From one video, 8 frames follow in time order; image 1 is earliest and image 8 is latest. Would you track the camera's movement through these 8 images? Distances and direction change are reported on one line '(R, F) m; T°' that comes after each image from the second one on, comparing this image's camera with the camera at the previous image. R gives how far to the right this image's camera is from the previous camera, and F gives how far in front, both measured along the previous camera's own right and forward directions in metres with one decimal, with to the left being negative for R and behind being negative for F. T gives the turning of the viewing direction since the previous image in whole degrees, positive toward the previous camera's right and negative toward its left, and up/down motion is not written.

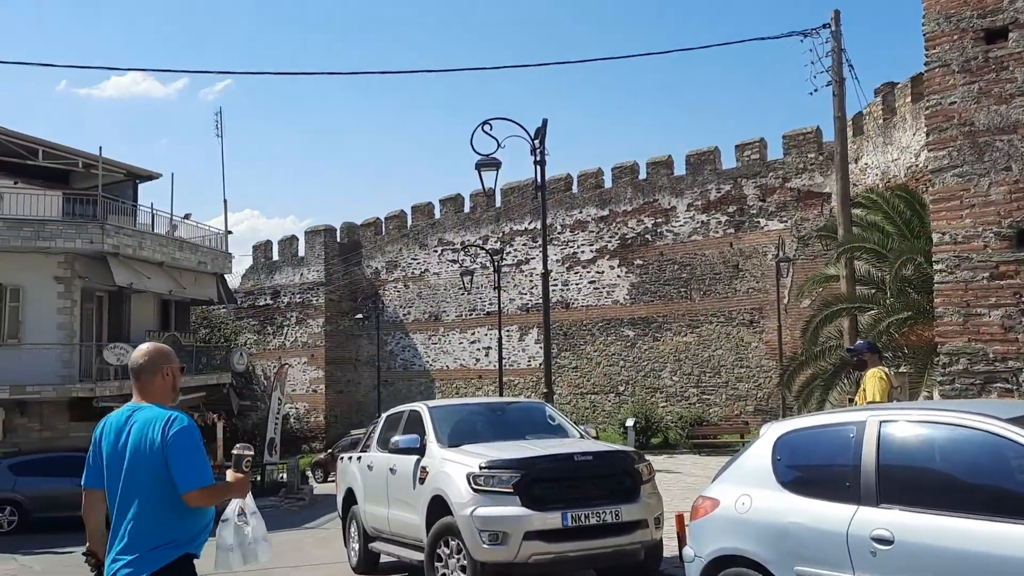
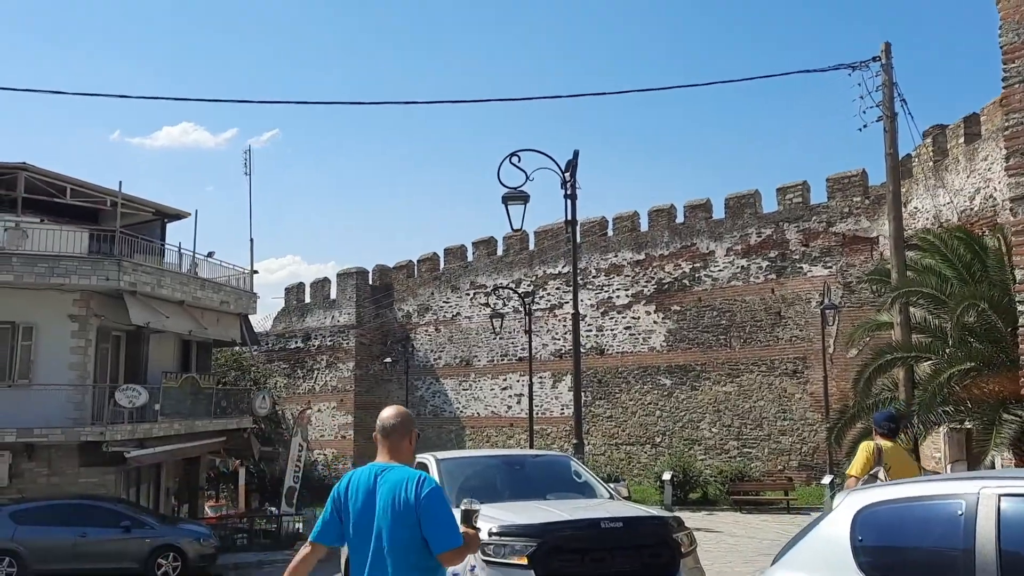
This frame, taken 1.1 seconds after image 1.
(+0.1, +0.7) m; -2°
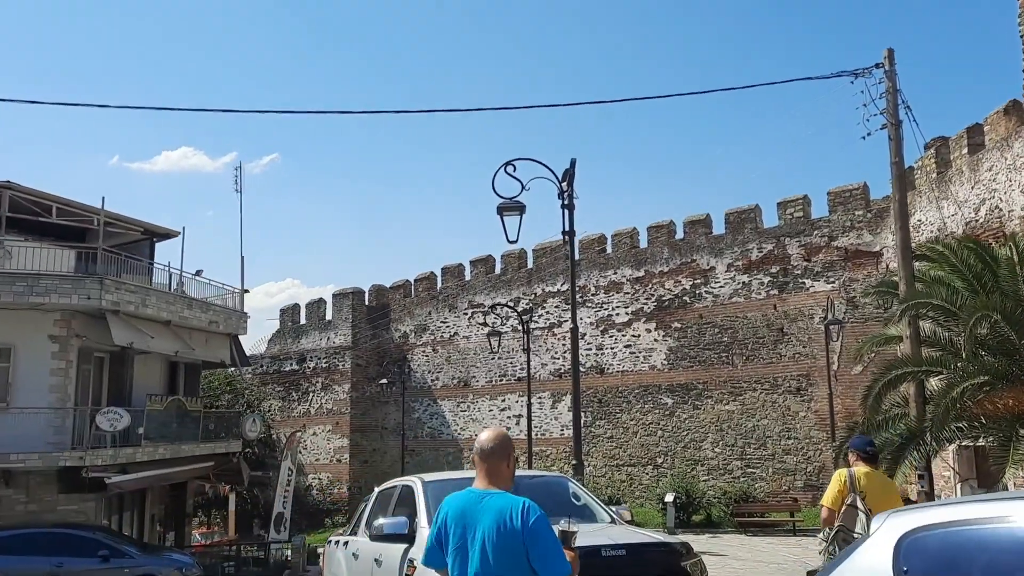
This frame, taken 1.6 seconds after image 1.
(+0.1, +0.4) m; 0°
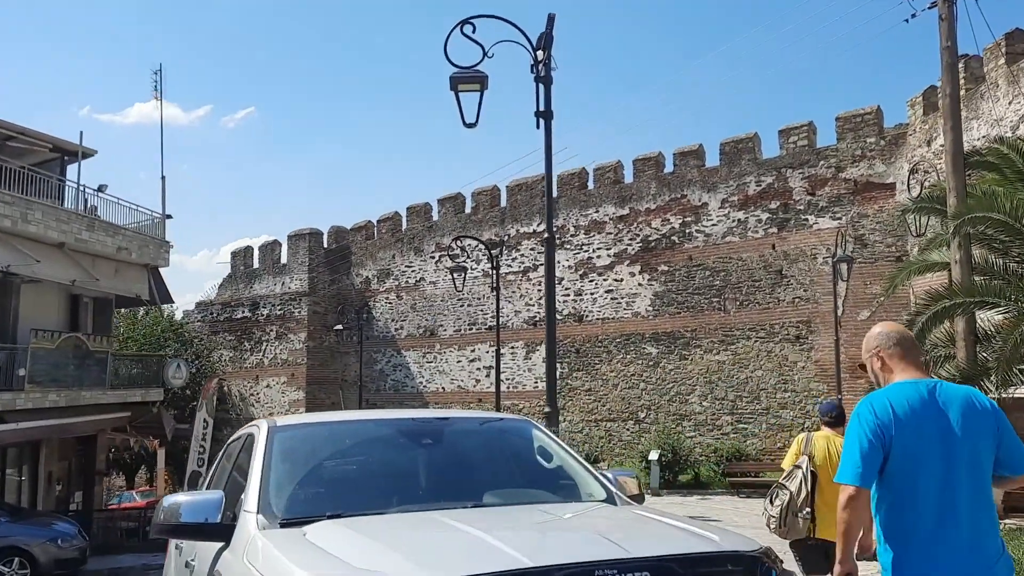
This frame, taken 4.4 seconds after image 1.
(+0.2, +2.3) m; +2°
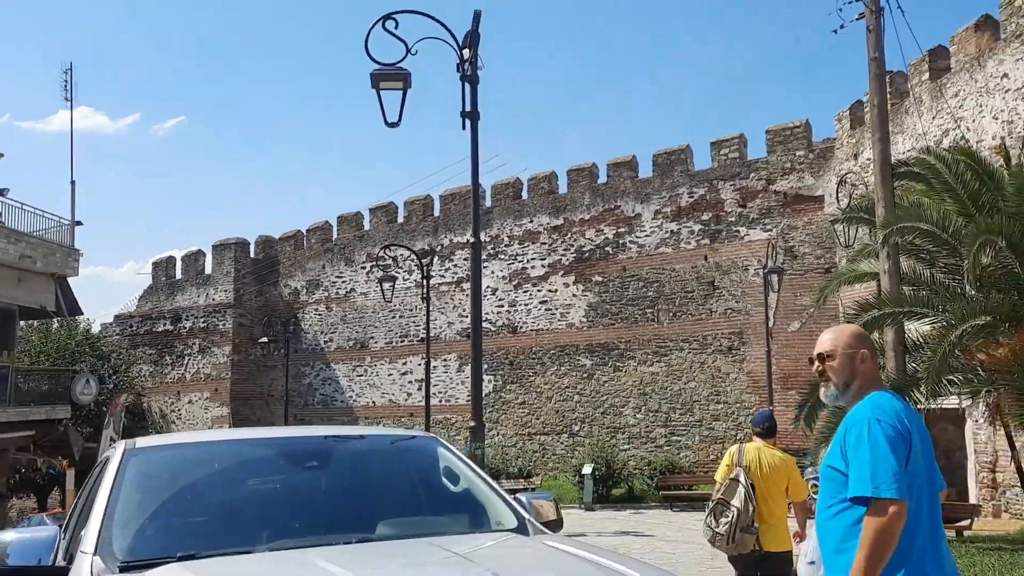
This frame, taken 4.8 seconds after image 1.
(+0.1, +0.4) m; +4°
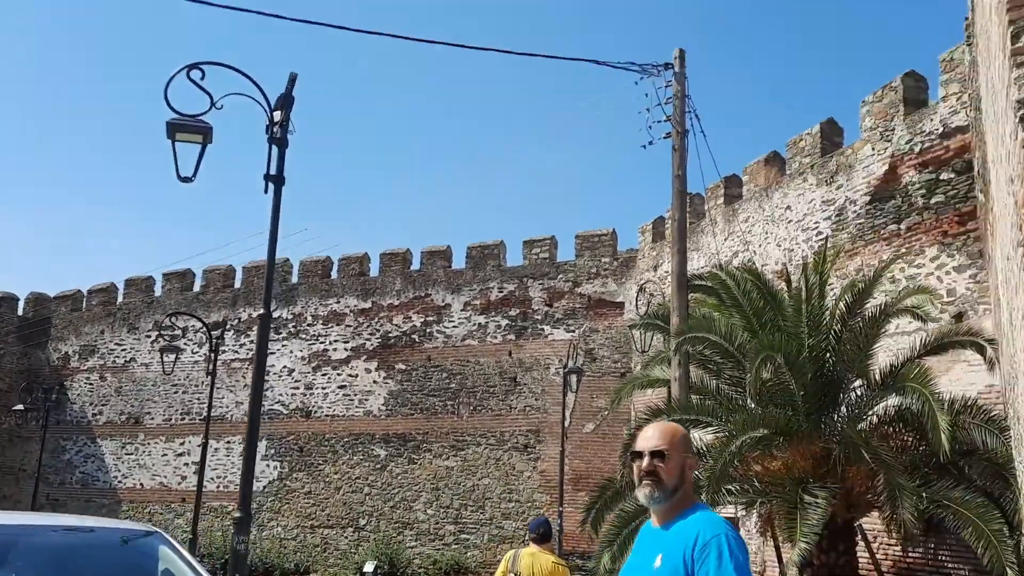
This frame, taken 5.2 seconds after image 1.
(+0.1, +0.3) m; +12°
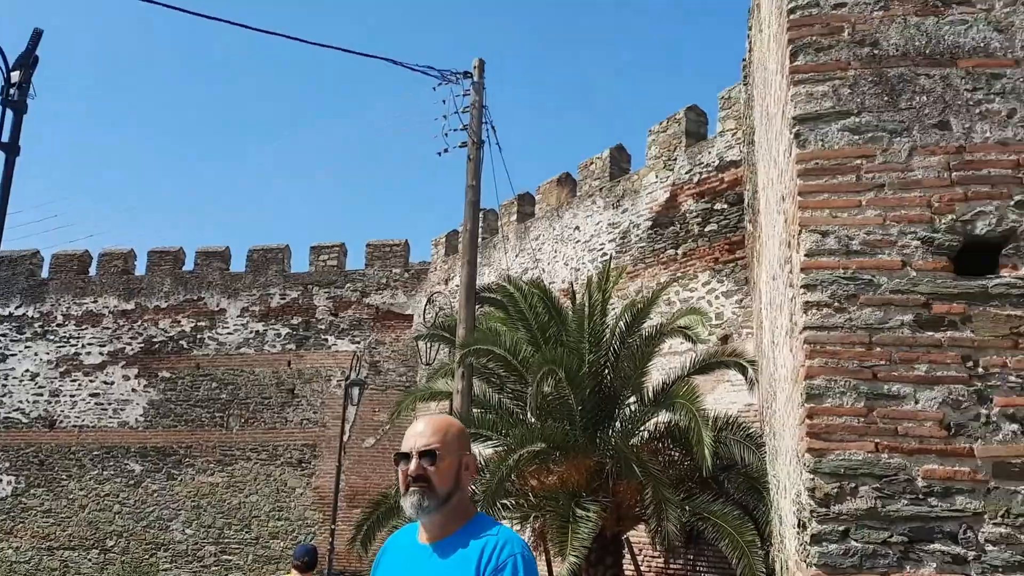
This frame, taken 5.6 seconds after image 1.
(+0.1, +0.3) m; +14°
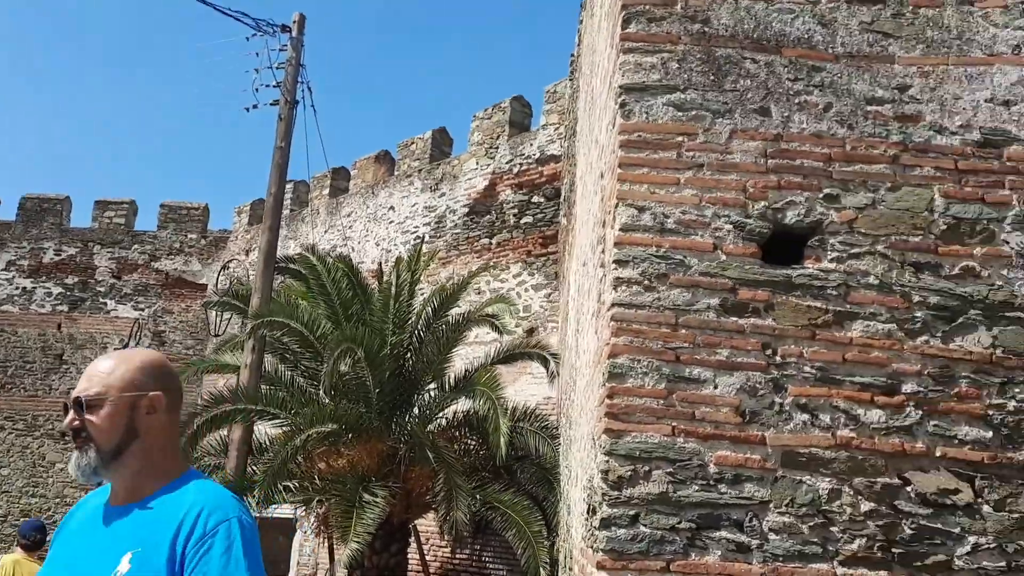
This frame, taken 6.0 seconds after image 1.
(+0.1, +0.3) m; +12°
